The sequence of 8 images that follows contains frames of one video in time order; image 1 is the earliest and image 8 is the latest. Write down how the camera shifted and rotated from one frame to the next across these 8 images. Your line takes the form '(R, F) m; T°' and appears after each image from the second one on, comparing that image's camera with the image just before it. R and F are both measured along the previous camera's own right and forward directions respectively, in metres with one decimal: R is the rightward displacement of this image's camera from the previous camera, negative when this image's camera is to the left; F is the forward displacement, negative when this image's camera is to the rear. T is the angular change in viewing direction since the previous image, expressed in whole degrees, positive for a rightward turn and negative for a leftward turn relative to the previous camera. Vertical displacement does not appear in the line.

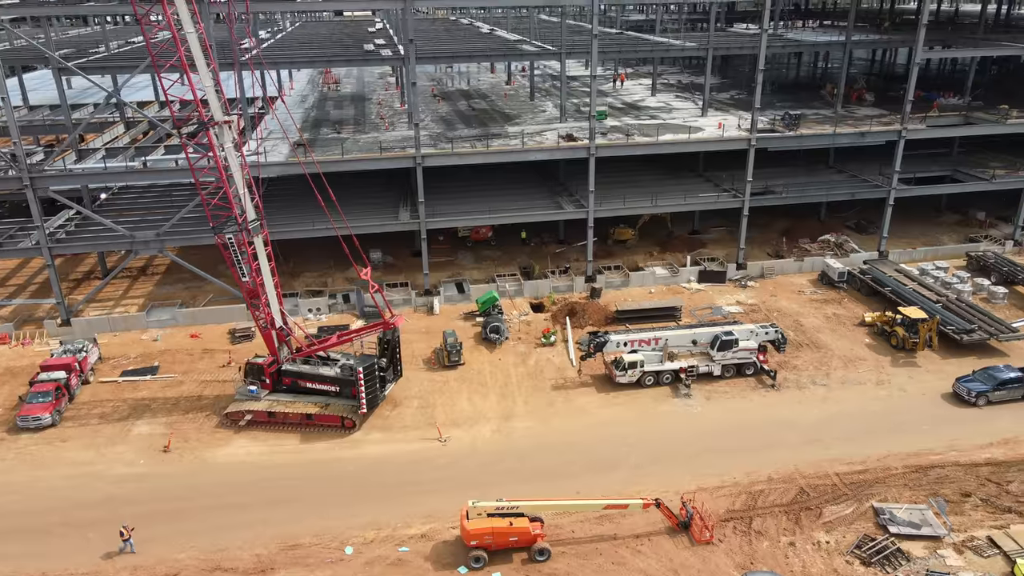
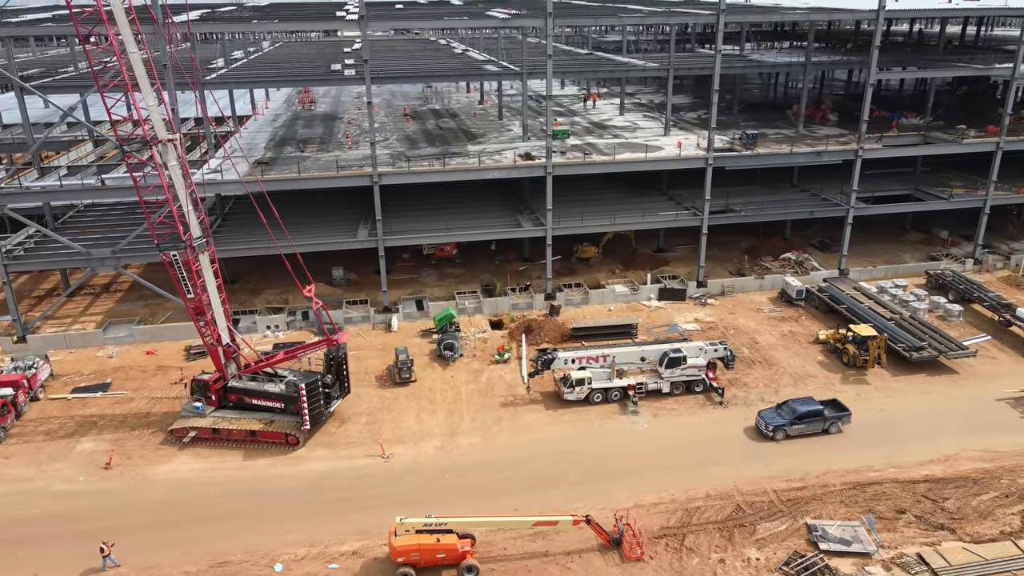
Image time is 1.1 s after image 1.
(+1.8, -0.2) m; 0°
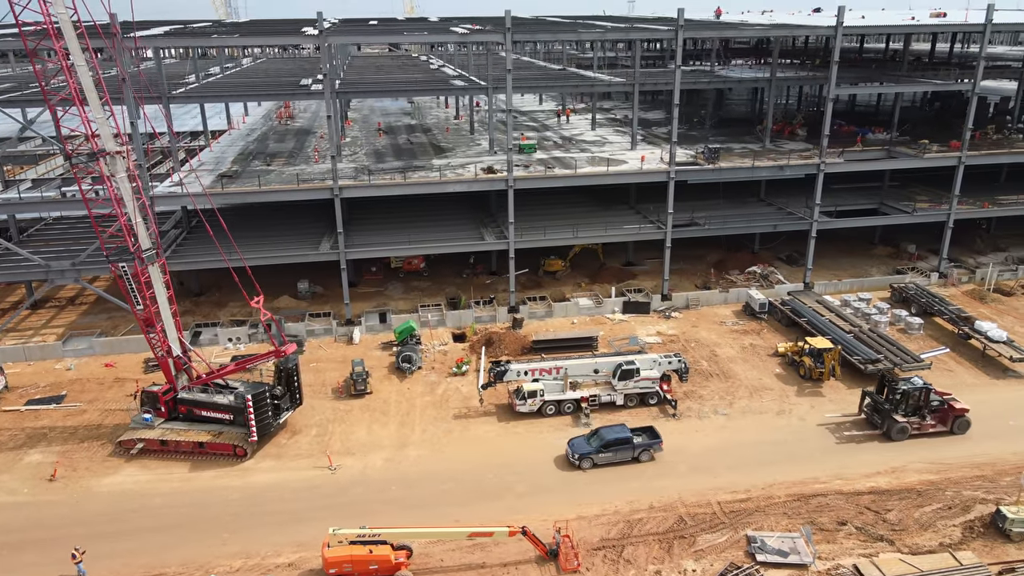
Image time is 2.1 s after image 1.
(+1.6, -0.1) m; 0°
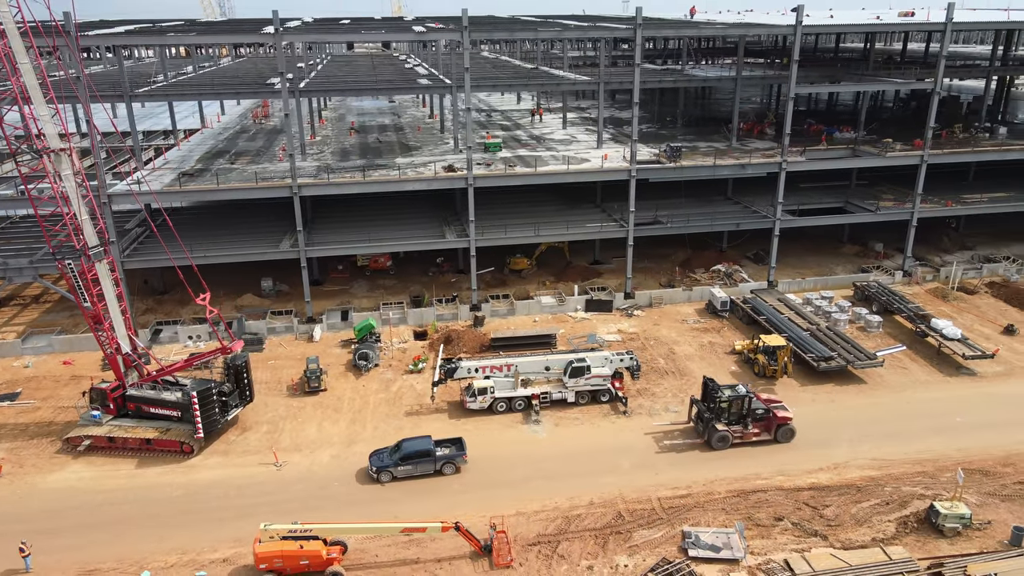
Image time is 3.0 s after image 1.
(+1.7, -0.1) m; 0°
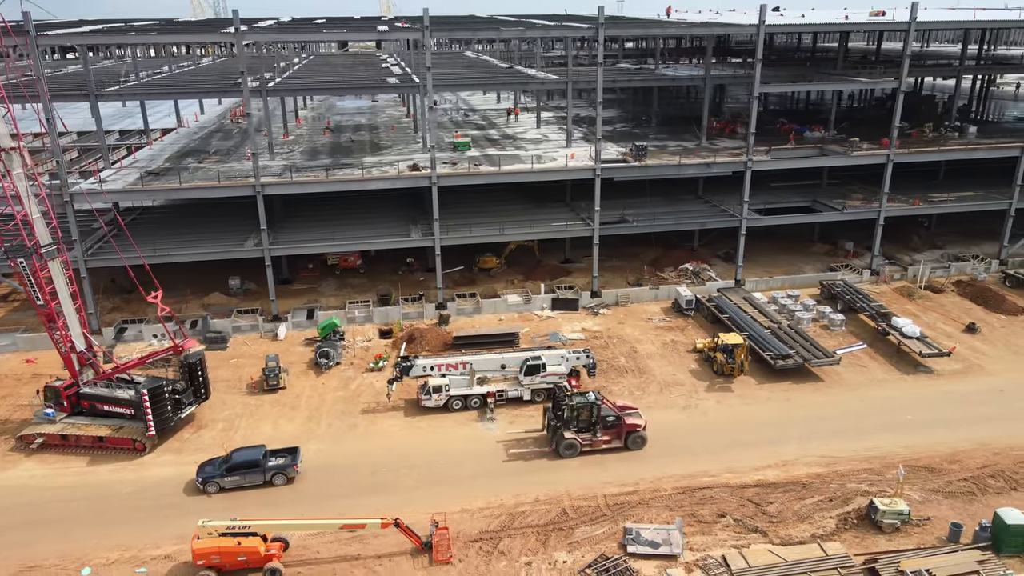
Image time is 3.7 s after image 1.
(+1.6, -0.1) m; 0°
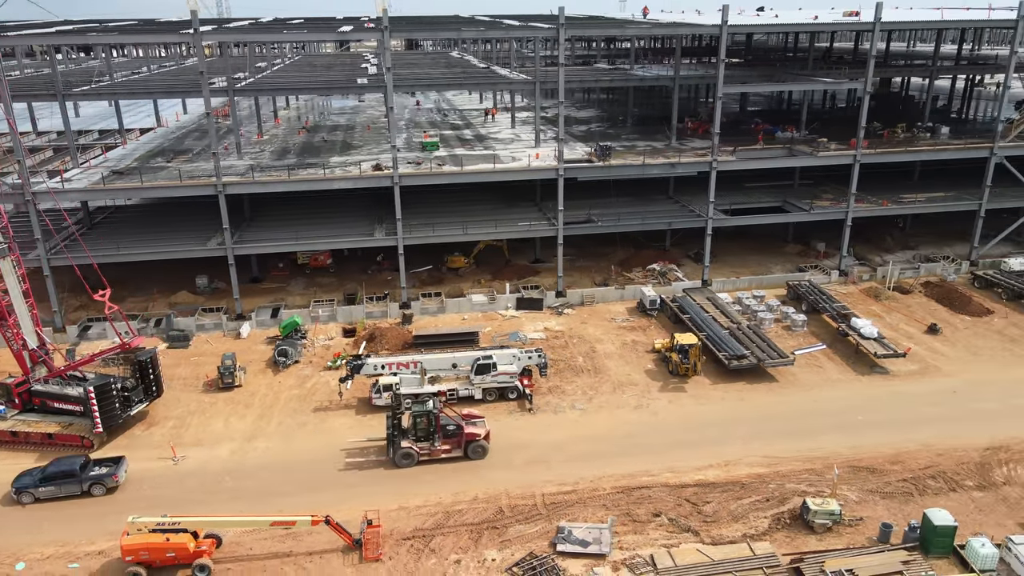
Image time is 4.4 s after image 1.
(+2.1, -0.1) m; -1°
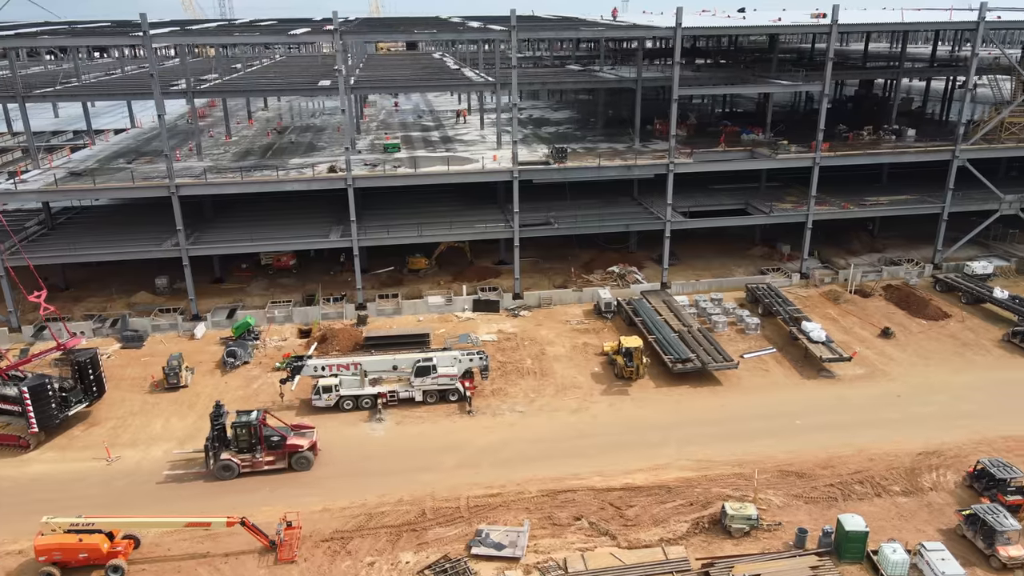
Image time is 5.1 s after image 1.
(+2.5, 0.0) m; -1°
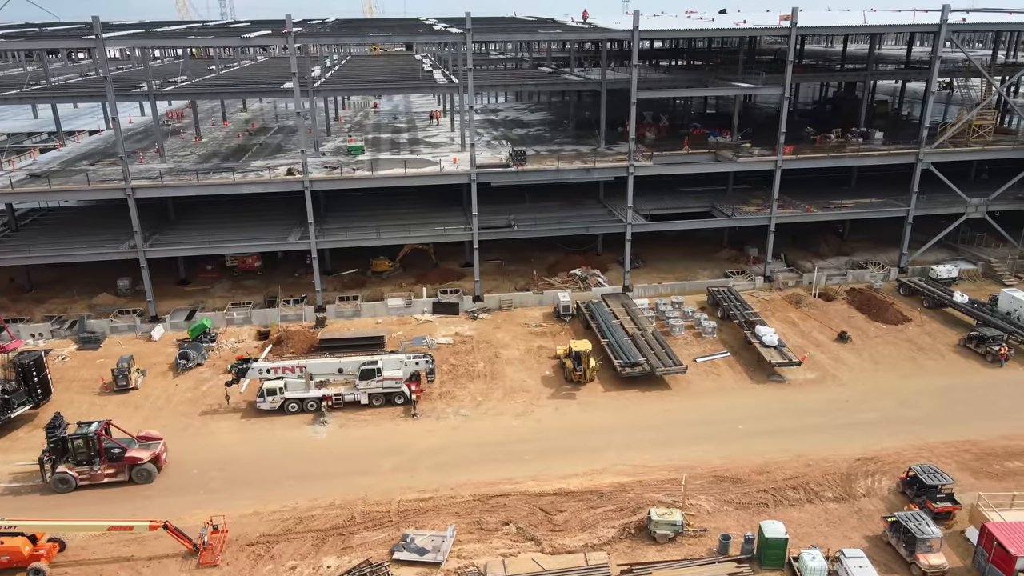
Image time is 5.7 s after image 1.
(+2.2, 0.0) m; 0°
